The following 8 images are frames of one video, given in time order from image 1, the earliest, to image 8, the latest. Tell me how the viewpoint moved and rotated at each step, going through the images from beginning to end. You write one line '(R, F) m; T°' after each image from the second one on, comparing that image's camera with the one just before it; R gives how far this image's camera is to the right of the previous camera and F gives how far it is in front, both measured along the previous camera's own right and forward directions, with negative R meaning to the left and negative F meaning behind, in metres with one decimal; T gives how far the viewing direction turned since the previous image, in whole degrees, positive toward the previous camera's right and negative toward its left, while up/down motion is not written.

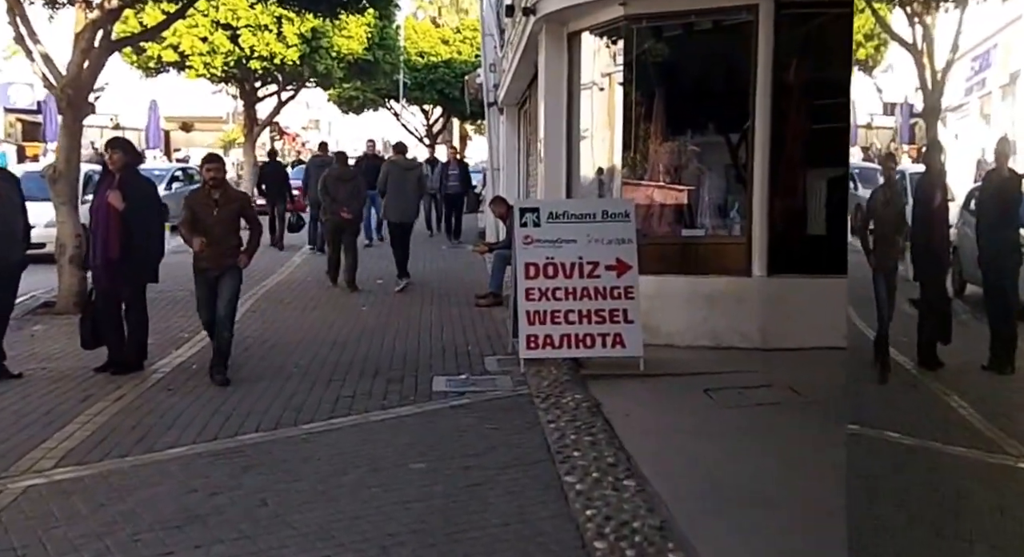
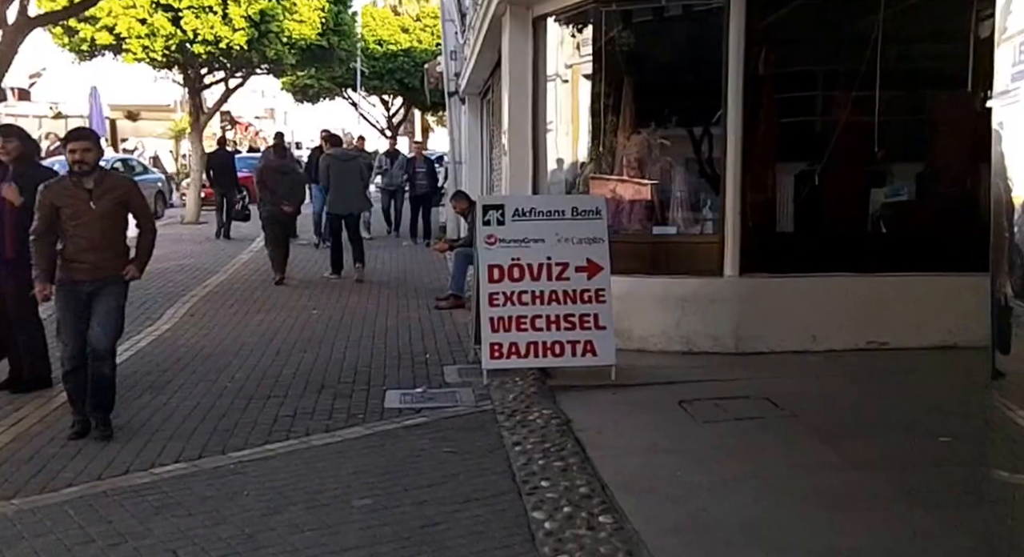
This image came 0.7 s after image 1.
(0.0, +0.7) m; +2°
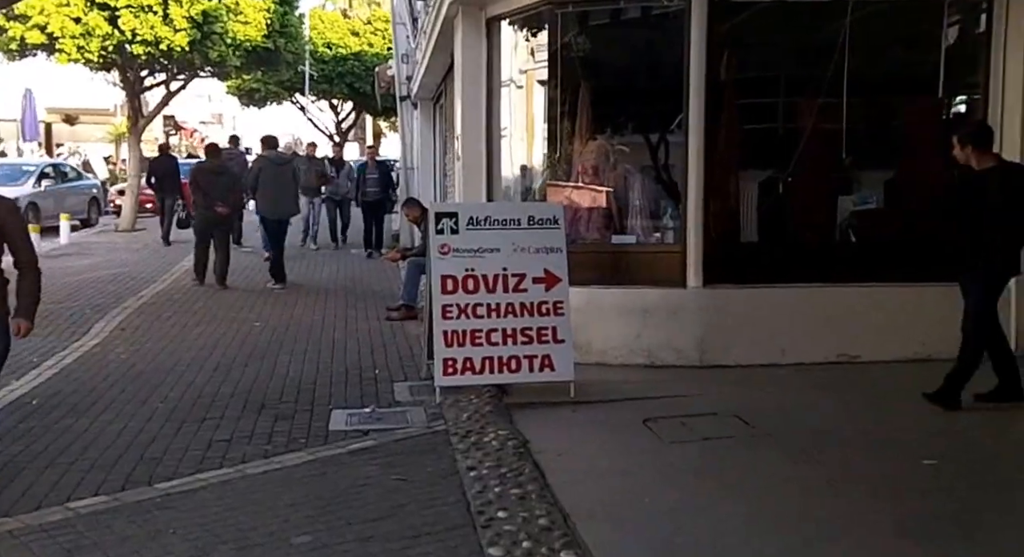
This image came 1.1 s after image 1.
(0.0, +0.4) m; +2°
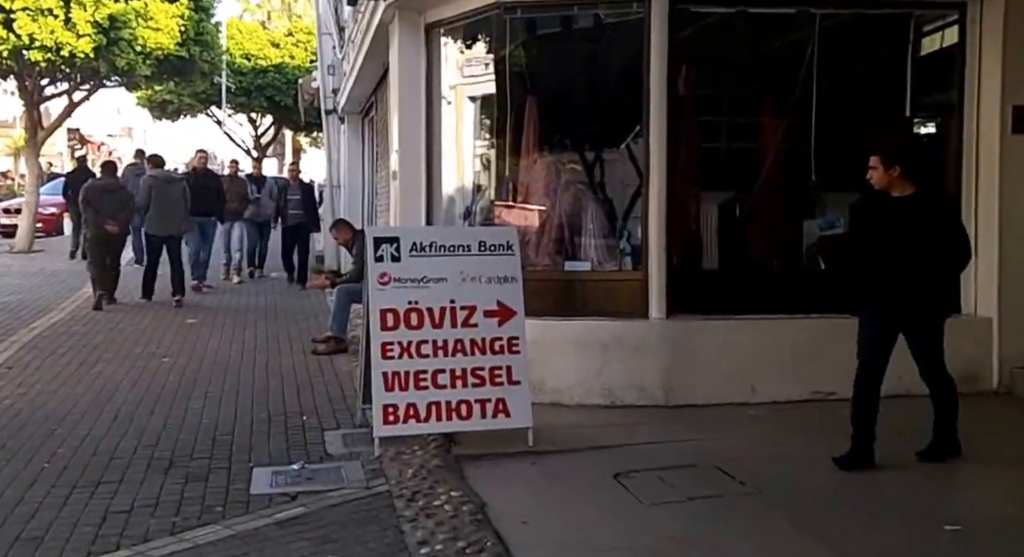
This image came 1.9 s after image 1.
(-0.2, +0.9) m; +4°
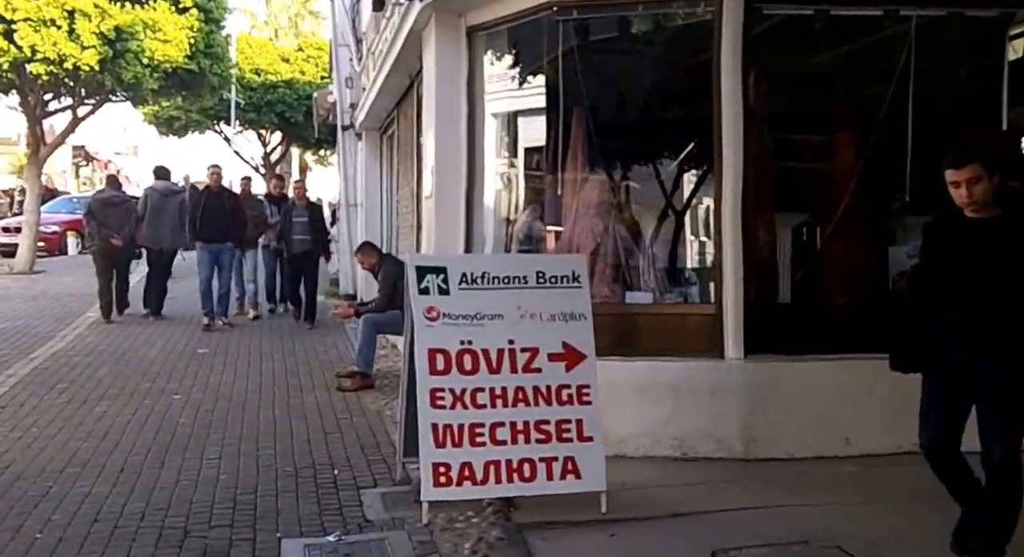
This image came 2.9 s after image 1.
(-0.3, +0.9) m; 0°
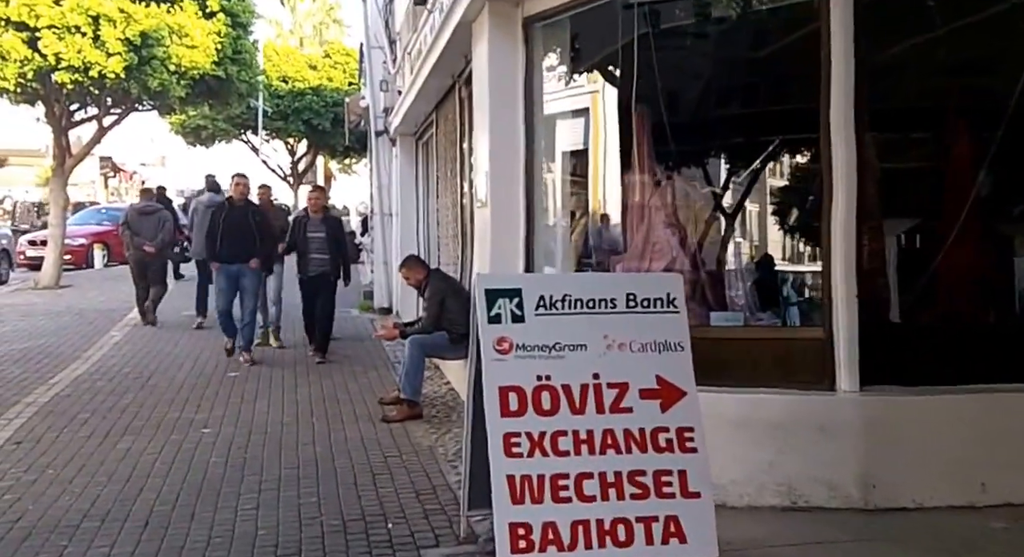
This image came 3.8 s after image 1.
(-0.3, +0.8) m; -1°
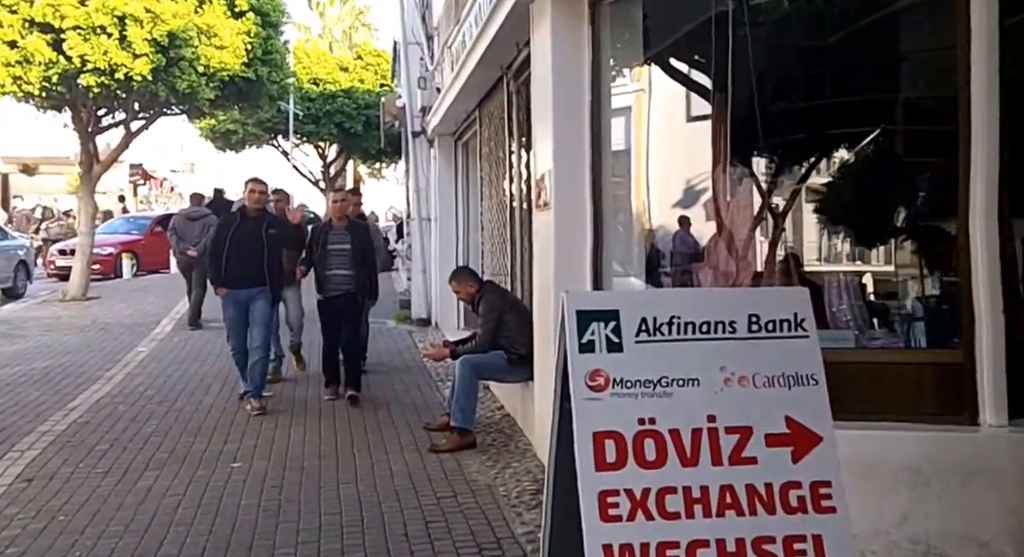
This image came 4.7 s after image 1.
(-0.2, +0.9) m; -2°
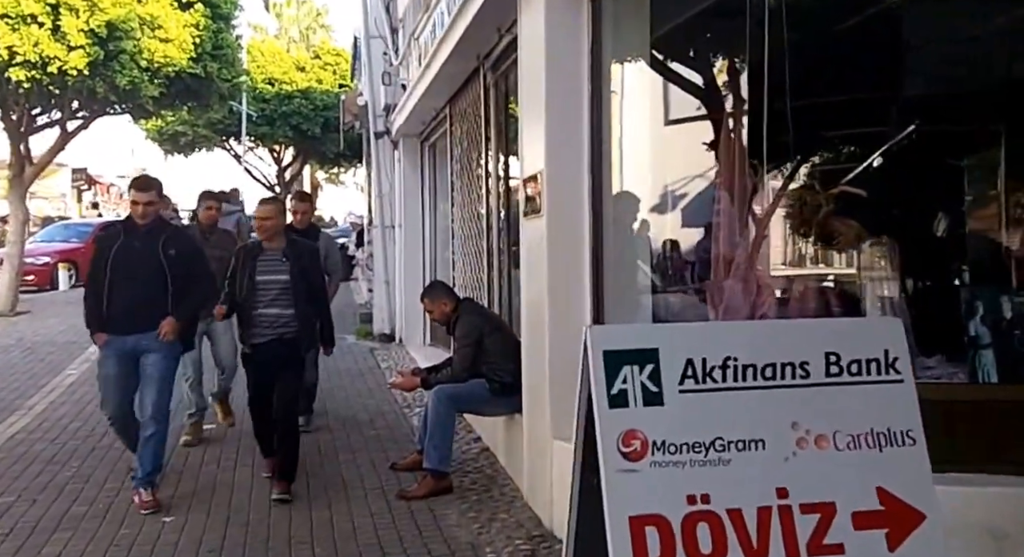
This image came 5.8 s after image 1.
(-0.1, +1.1) m; +2°
